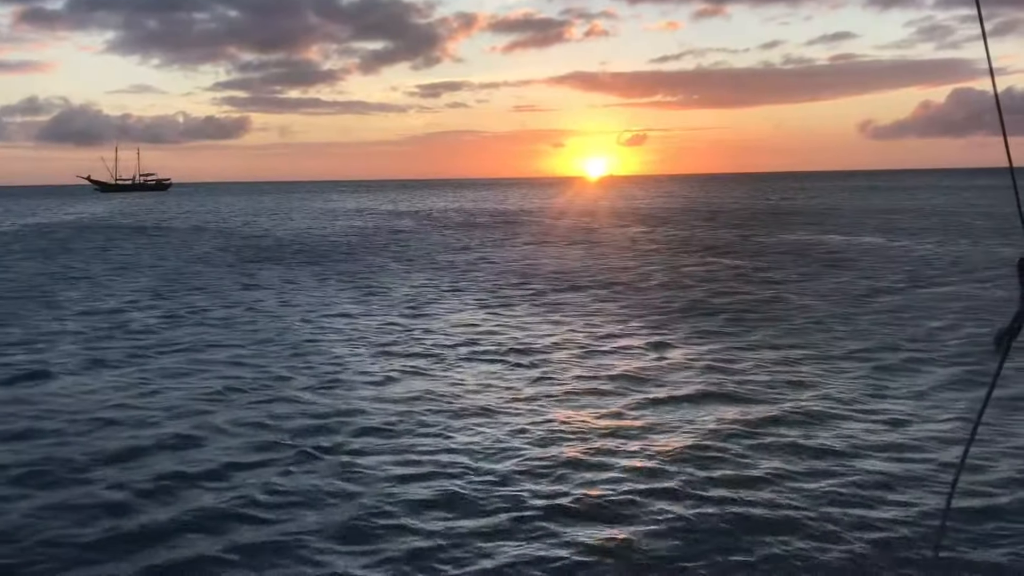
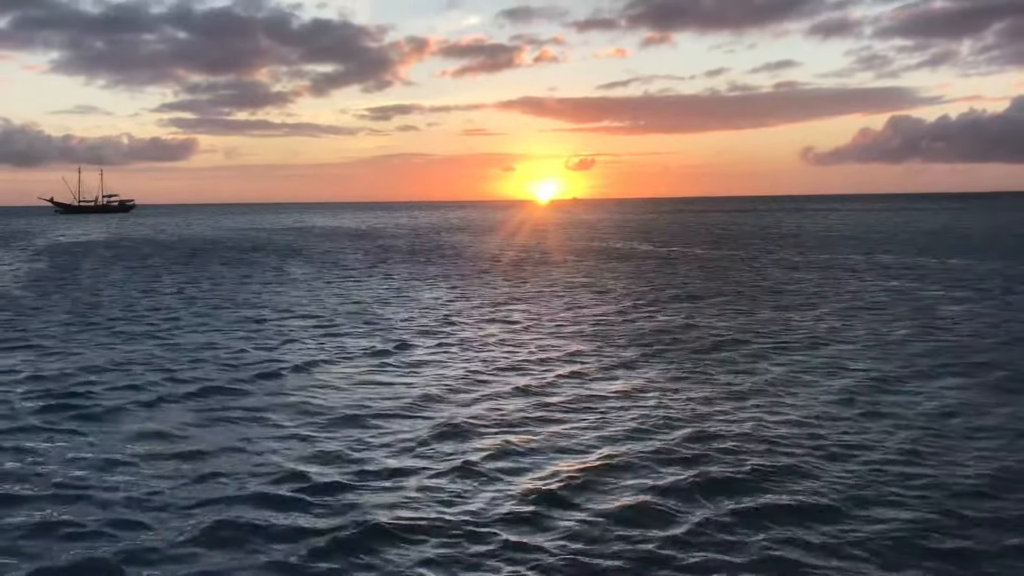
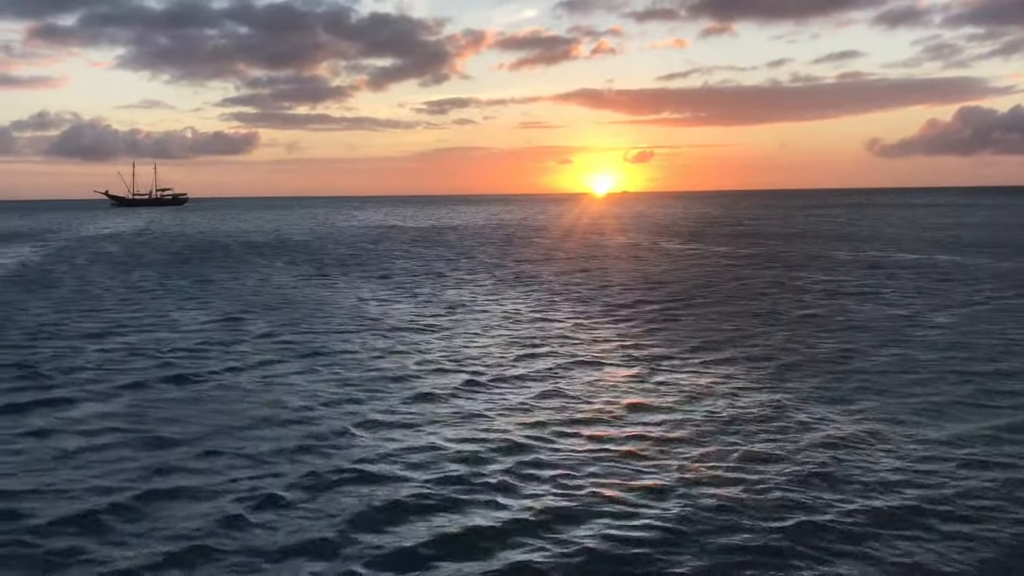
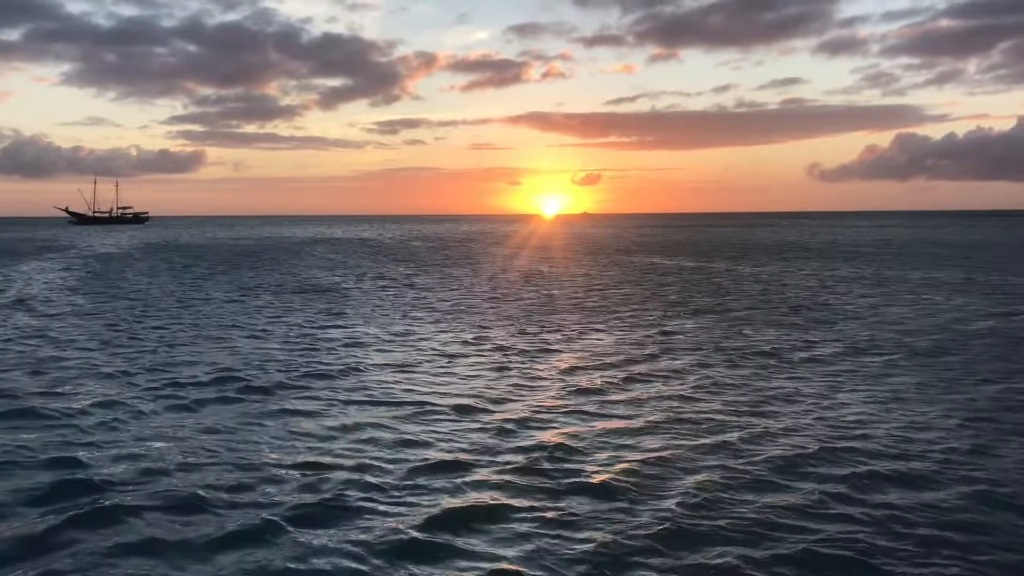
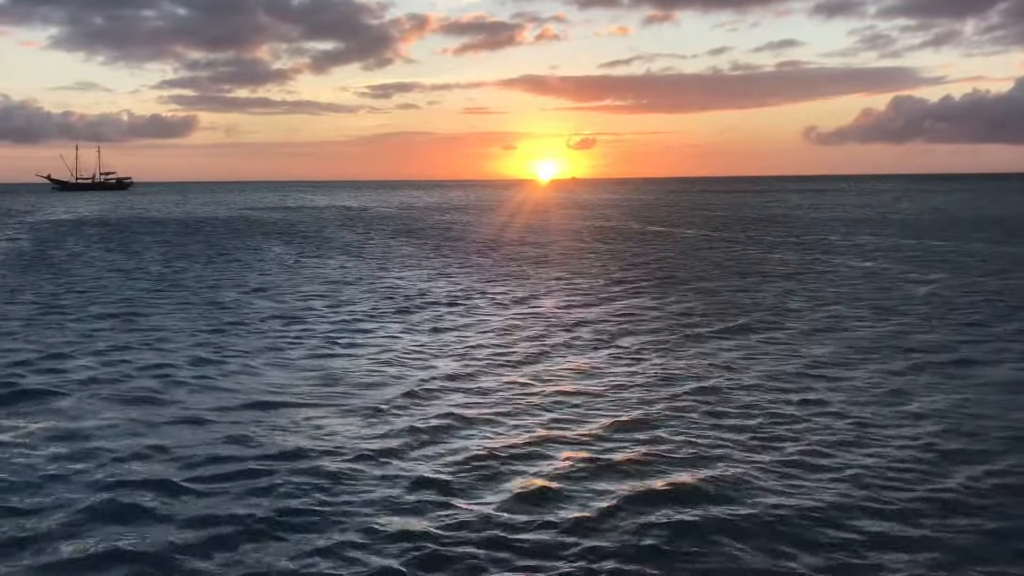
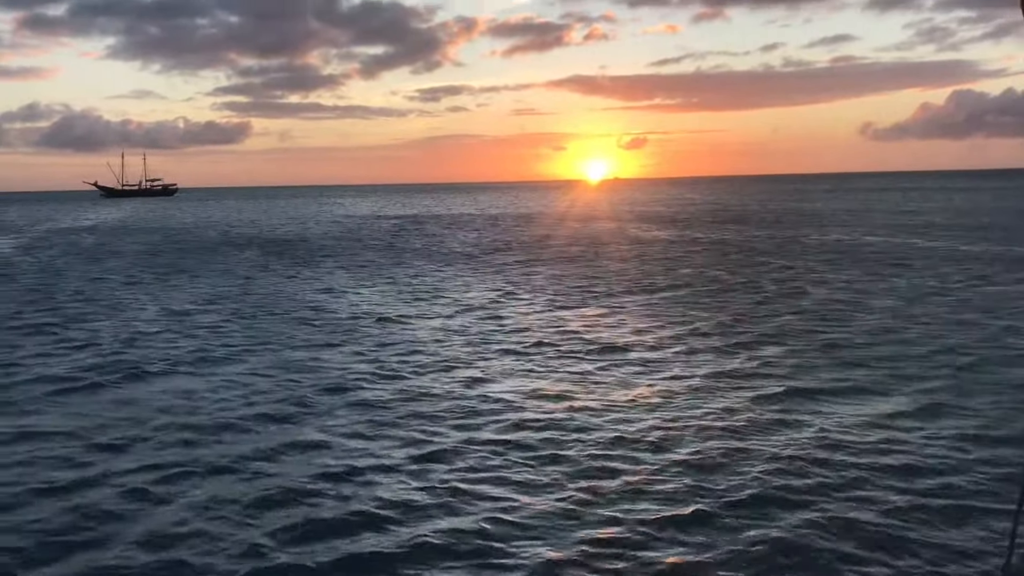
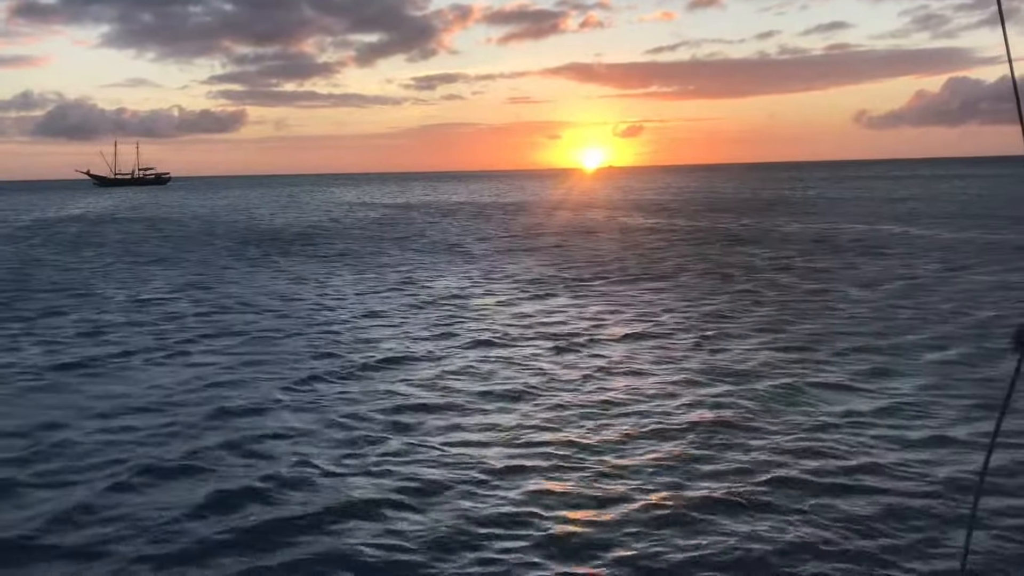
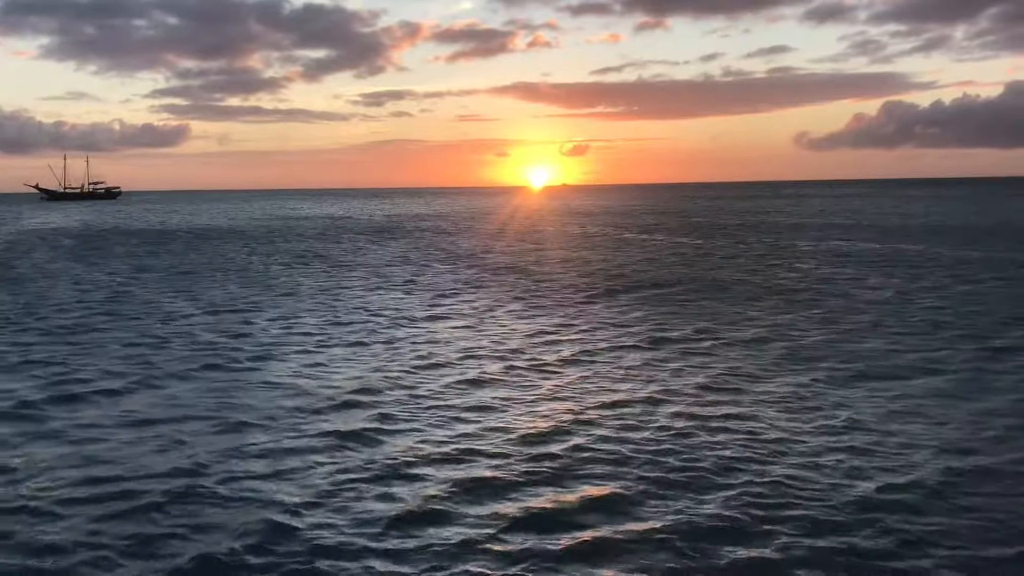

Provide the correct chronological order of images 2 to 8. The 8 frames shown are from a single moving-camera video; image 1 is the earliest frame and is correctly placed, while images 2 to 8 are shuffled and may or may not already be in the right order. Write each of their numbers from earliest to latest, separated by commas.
7, 6, 3, 8, 5, 2, 4
